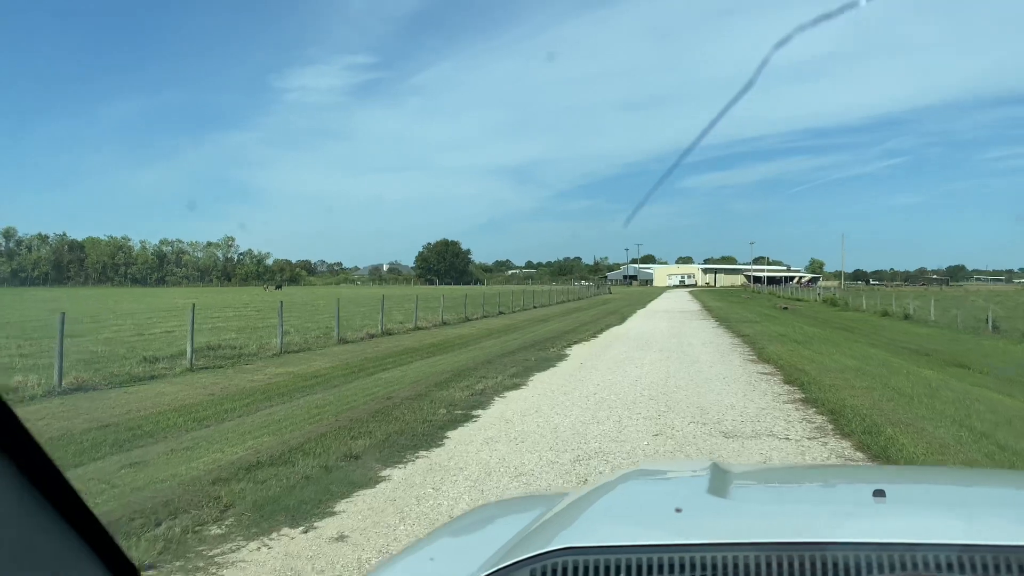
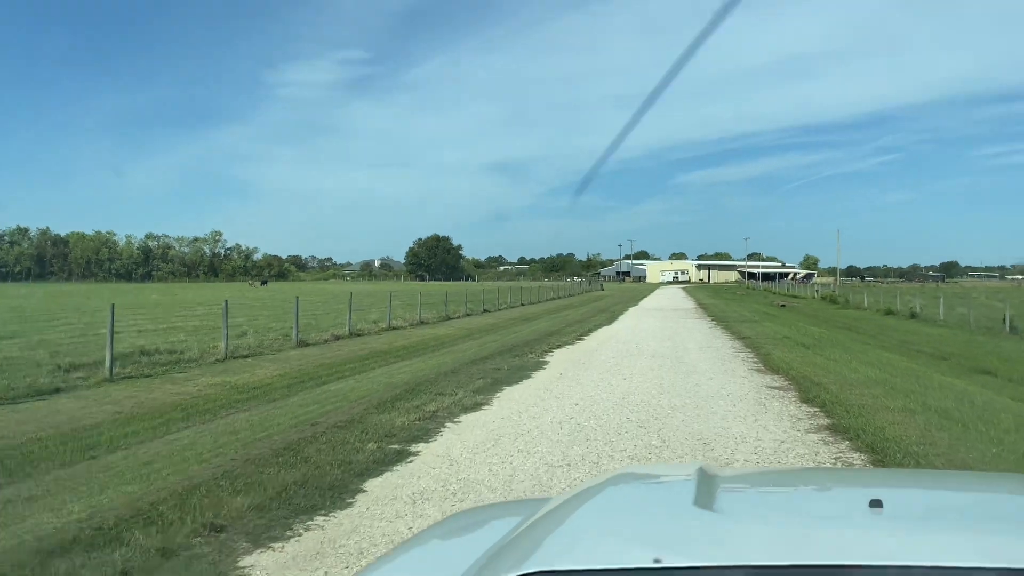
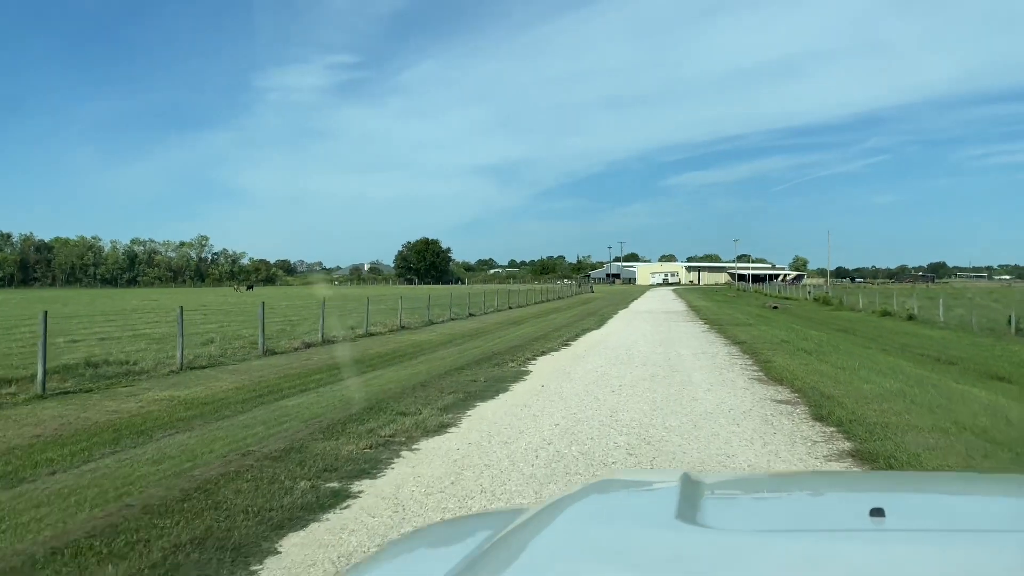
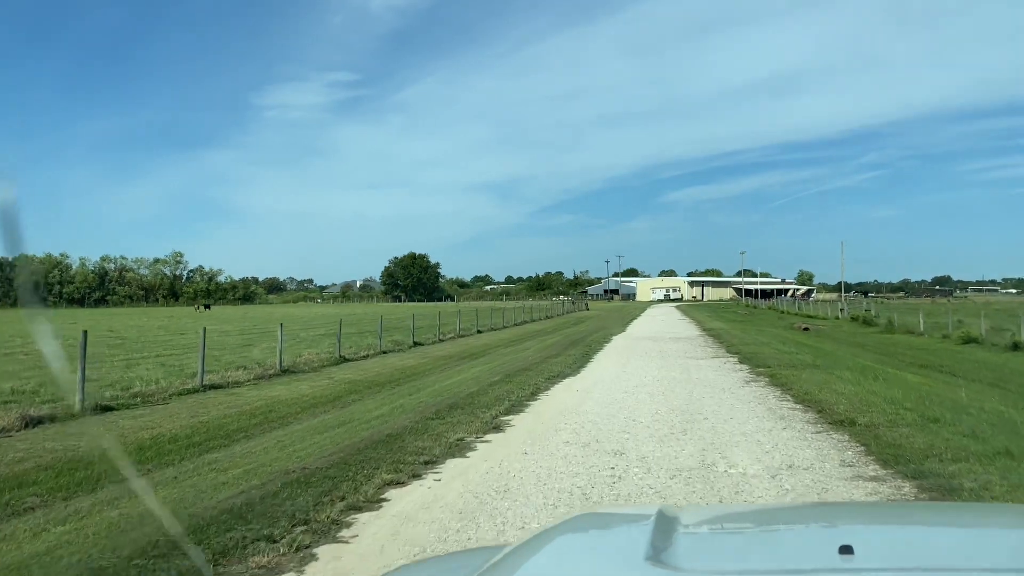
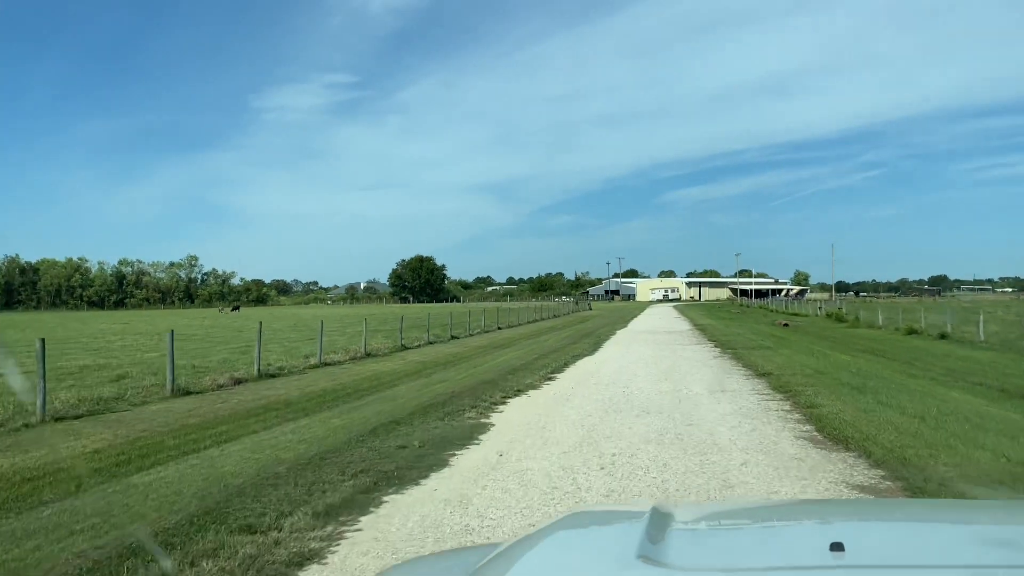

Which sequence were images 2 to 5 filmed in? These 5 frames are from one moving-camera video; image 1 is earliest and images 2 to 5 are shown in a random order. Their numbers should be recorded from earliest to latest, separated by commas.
2, 3, 5, 4
